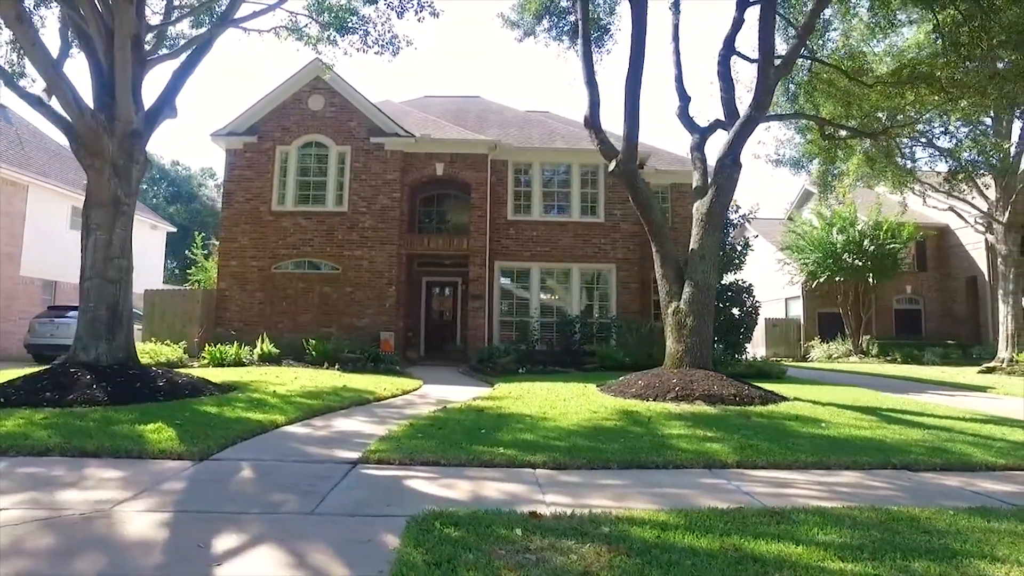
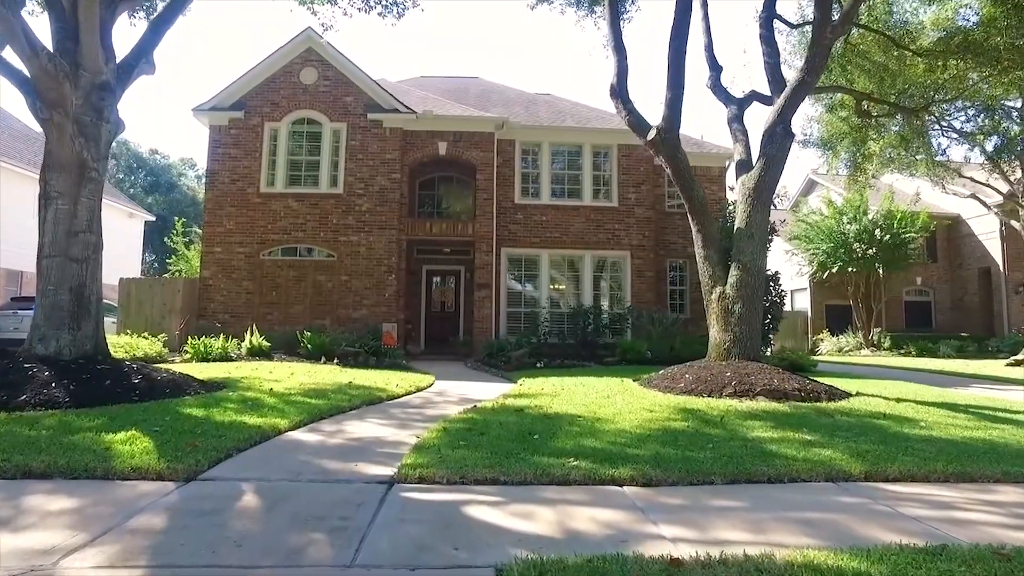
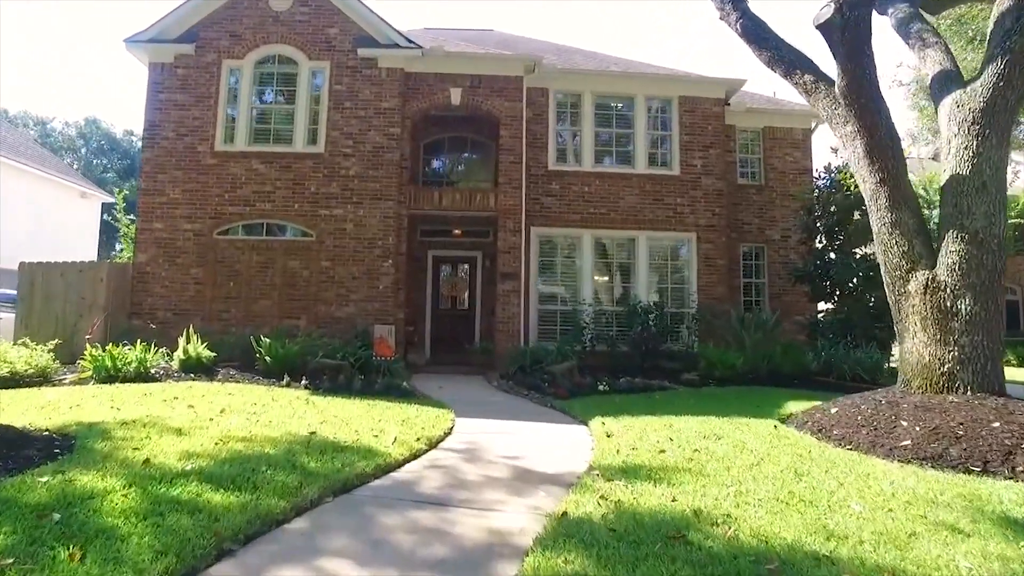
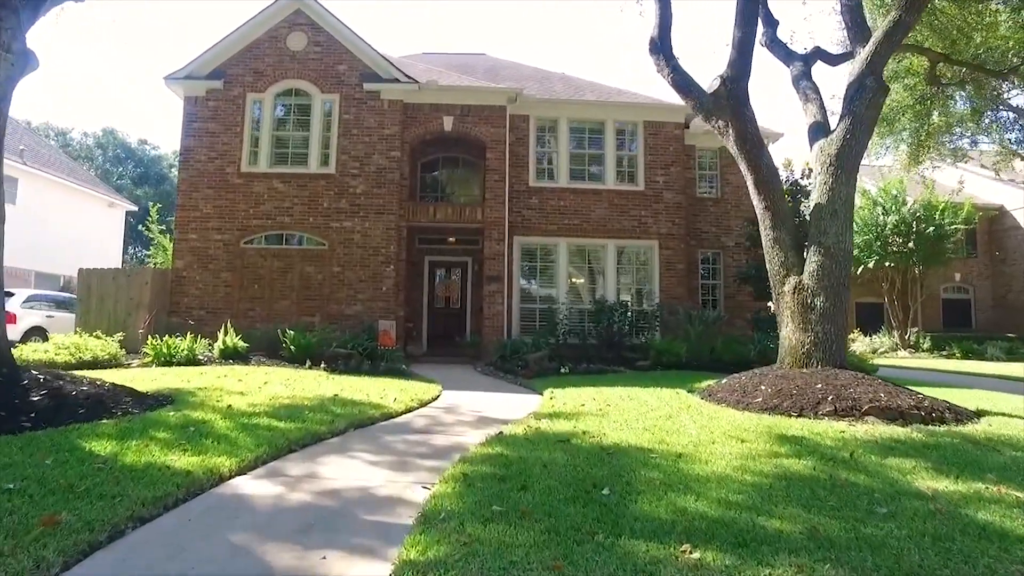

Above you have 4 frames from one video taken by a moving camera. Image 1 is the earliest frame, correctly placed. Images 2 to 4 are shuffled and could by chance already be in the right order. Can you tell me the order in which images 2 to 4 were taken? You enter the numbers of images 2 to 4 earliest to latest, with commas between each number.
2, 4, 3
